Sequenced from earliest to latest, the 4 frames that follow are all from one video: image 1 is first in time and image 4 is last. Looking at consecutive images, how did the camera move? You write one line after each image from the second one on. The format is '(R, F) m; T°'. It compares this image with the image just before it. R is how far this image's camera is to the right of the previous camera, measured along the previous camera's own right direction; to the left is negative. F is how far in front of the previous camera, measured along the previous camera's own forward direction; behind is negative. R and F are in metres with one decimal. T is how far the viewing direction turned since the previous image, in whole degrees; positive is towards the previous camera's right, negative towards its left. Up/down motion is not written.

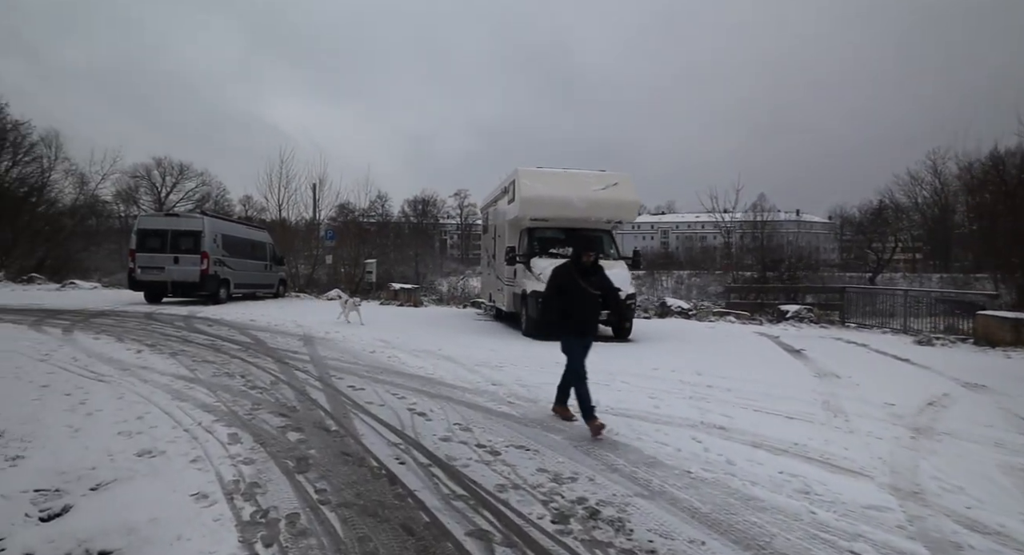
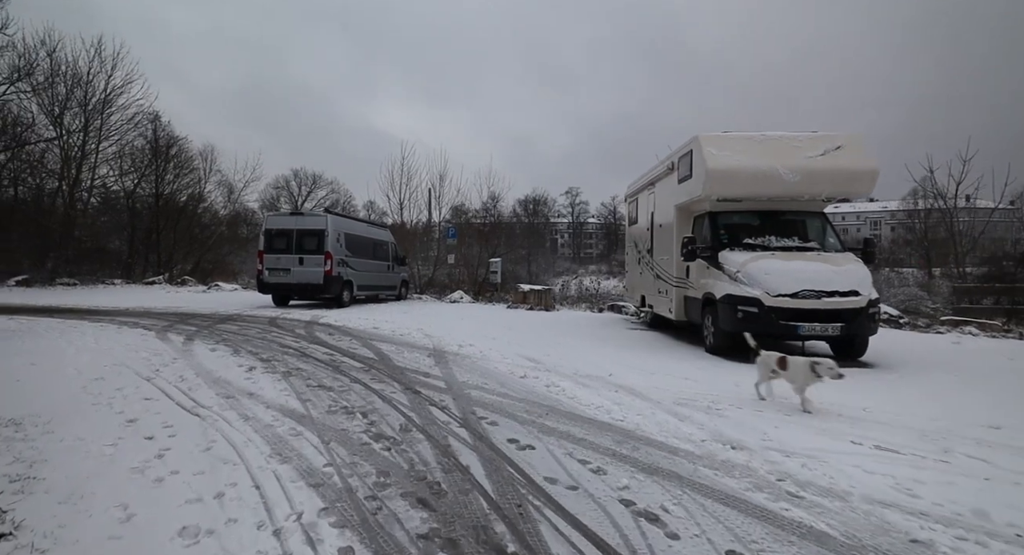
(-1.1, +2.2) m; -12°
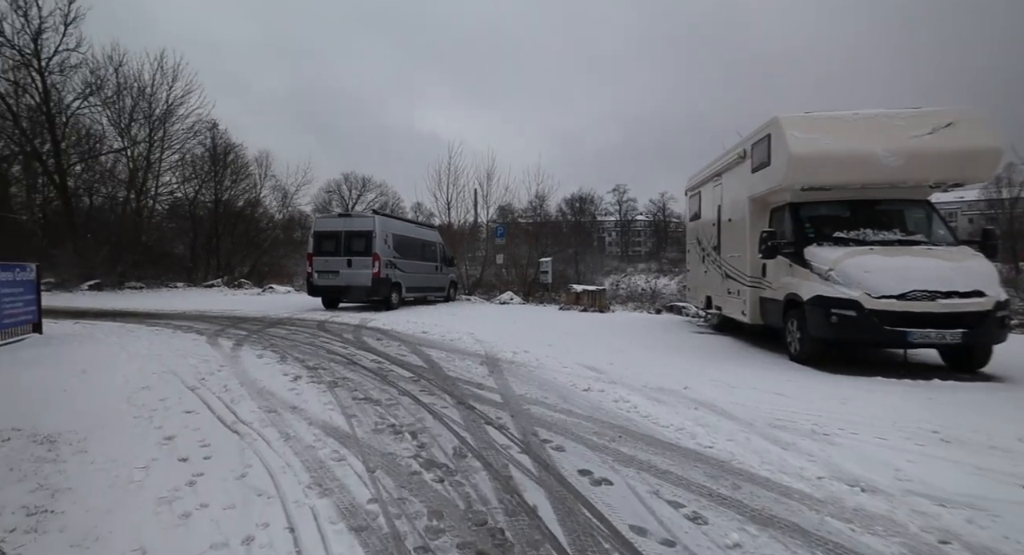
(-0.2, +0.6) m; -5°
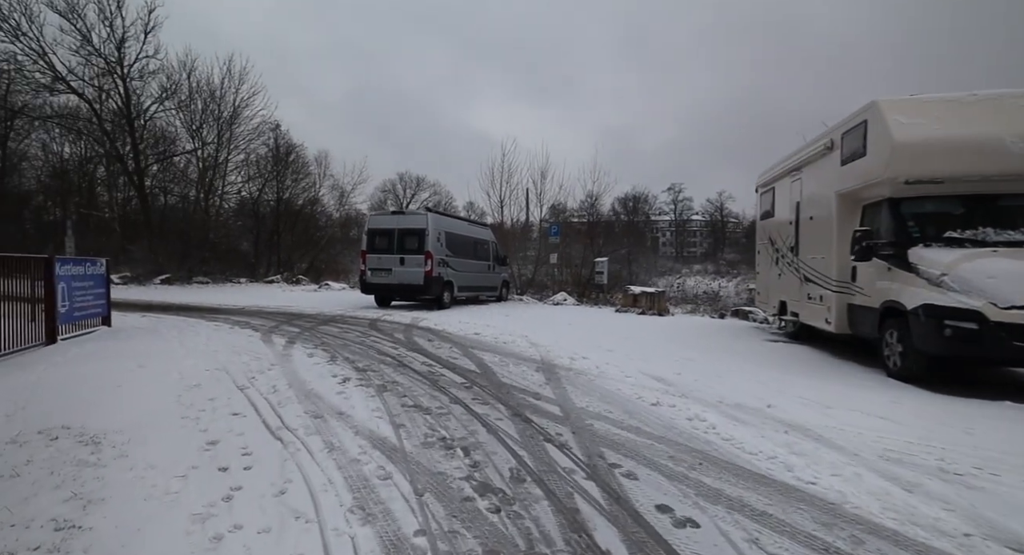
(-0.1, +0.5) m; -6°
